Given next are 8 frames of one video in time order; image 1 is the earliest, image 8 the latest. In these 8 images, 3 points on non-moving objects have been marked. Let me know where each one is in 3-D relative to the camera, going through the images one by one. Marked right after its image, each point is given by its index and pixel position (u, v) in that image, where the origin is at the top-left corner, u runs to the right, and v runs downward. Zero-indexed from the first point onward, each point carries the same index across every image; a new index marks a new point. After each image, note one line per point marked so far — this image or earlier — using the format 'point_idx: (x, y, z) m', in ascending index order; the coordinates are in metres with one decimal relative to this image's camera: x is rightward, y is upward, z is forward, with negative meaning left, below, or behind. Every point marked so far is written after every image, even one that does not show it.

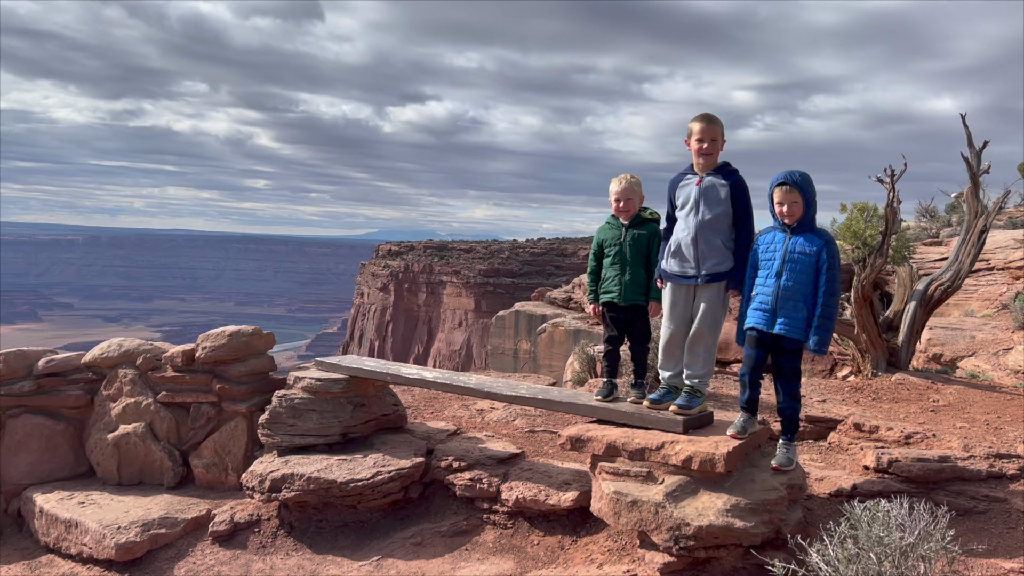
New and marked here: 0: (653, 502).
0: (+0.7, -1.1, +4.3) m
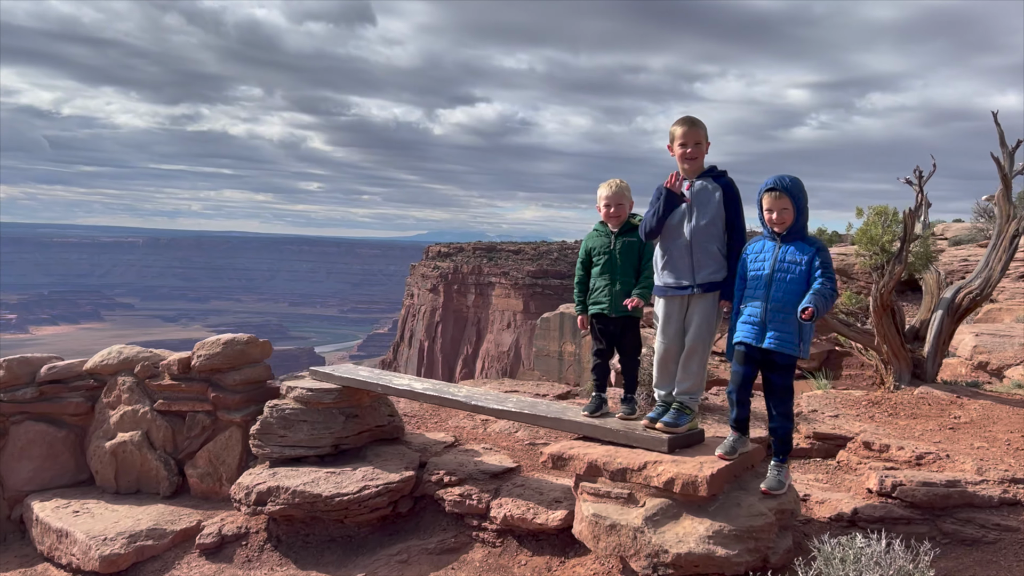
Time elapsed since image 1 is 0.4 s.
0: (+0.6, -1.1, +4.0) m
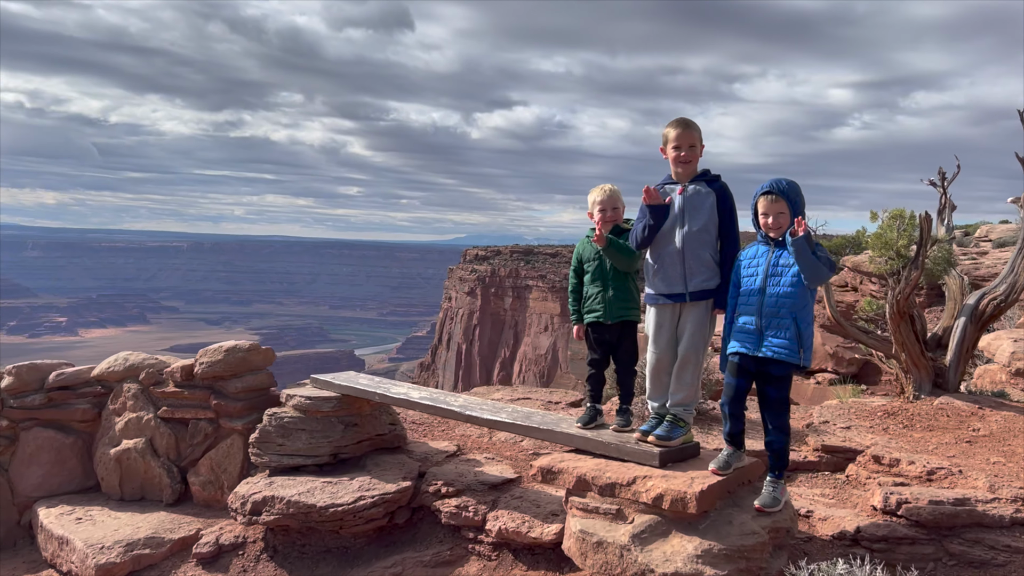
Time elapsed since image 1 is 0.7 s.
0: (+0.5, -1.2, +3.9) m
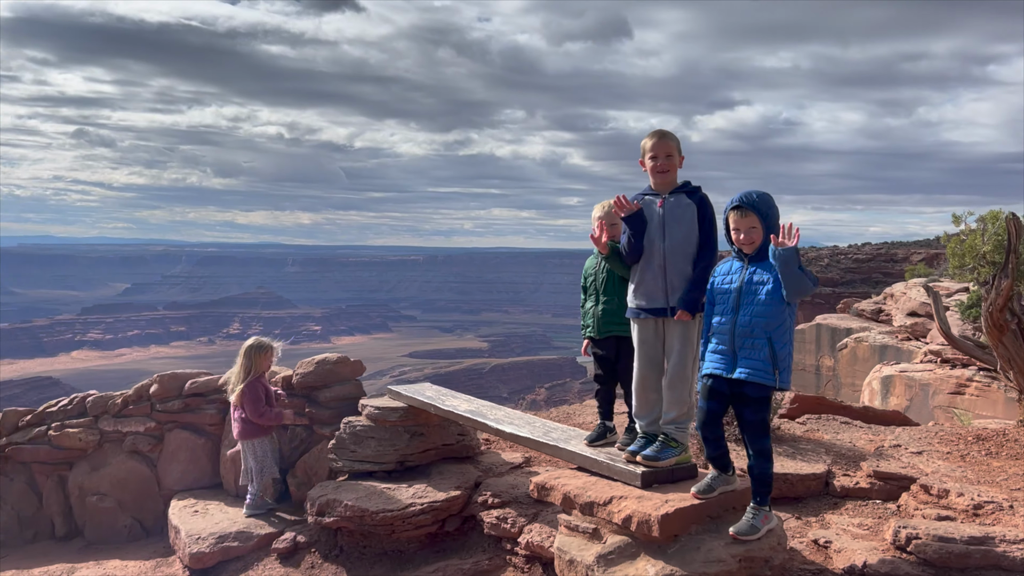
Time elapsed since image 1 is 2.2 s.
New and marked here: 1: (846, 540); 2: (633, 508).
0: (+0.3, -1.2, +3.9) m
1: (+1.7, -1.3, +4.3) m
2: (+0.5, -1.0, +3.9) m
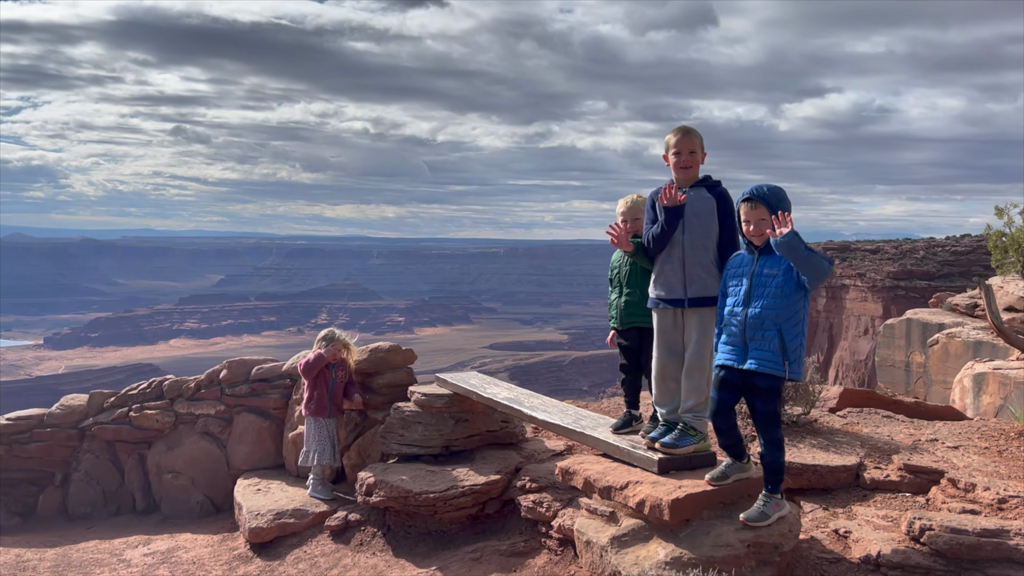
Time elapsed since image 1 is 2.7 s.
0: (+0.4, -1.2, +4.1) m
1: (+1.8, -1.2, +4.3) m
2: (+0.6, -0.9, +4.0) m
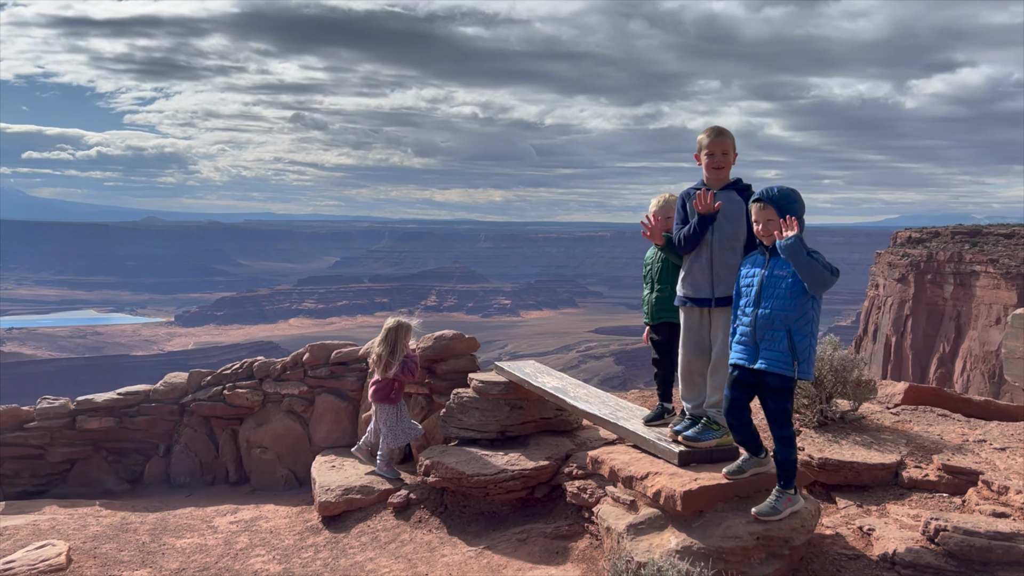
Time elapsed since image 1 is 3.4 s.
0: (+0.5, -1.2, +4.2) m
1: (+1.9, -1.2, +4.3) m
2: (+0.7, -0.9, +4.2) m
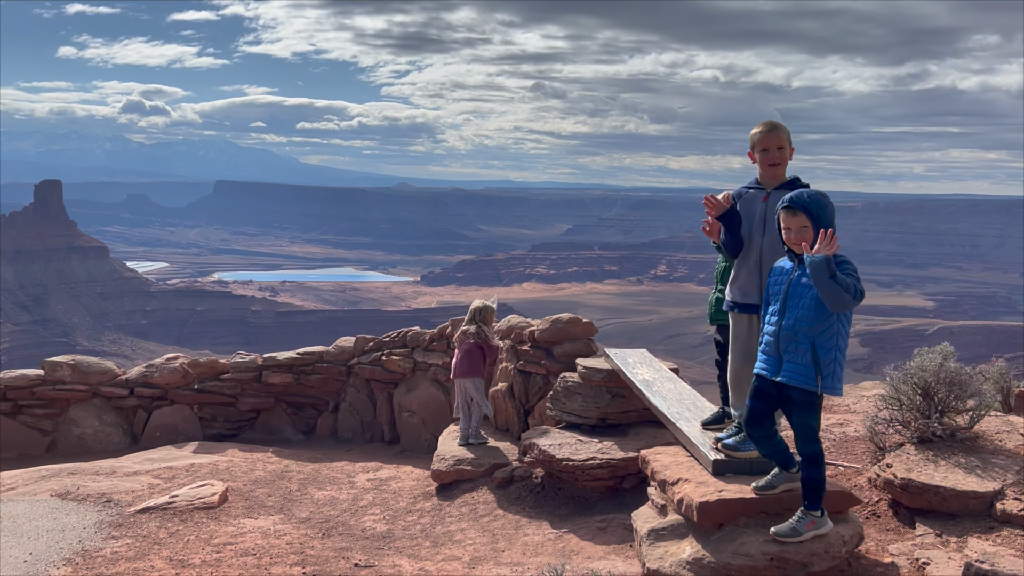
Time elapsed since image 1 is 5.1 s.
0: (+0.6, -1.2, +4.2) m
1: (+2.0, -1.3, +3.9) m
2: (+0.8, -0.9, +4.0) m
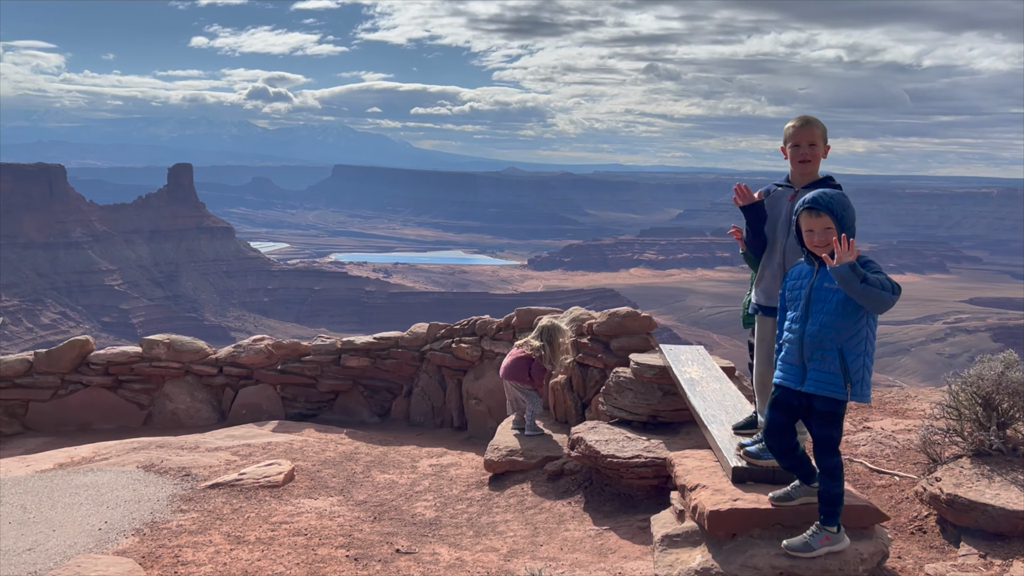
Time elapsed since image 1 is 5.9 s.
0: (+0.7, -1.2, +4.1) m
1: (+2.0, -1.3, +3.6) m
2: (+0.9, -1.0, +3.9) m
